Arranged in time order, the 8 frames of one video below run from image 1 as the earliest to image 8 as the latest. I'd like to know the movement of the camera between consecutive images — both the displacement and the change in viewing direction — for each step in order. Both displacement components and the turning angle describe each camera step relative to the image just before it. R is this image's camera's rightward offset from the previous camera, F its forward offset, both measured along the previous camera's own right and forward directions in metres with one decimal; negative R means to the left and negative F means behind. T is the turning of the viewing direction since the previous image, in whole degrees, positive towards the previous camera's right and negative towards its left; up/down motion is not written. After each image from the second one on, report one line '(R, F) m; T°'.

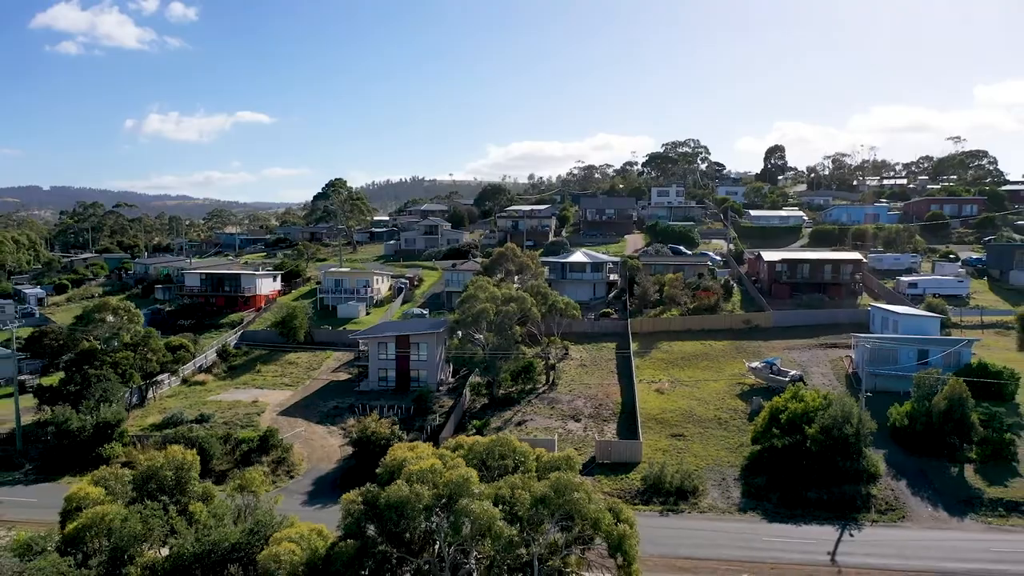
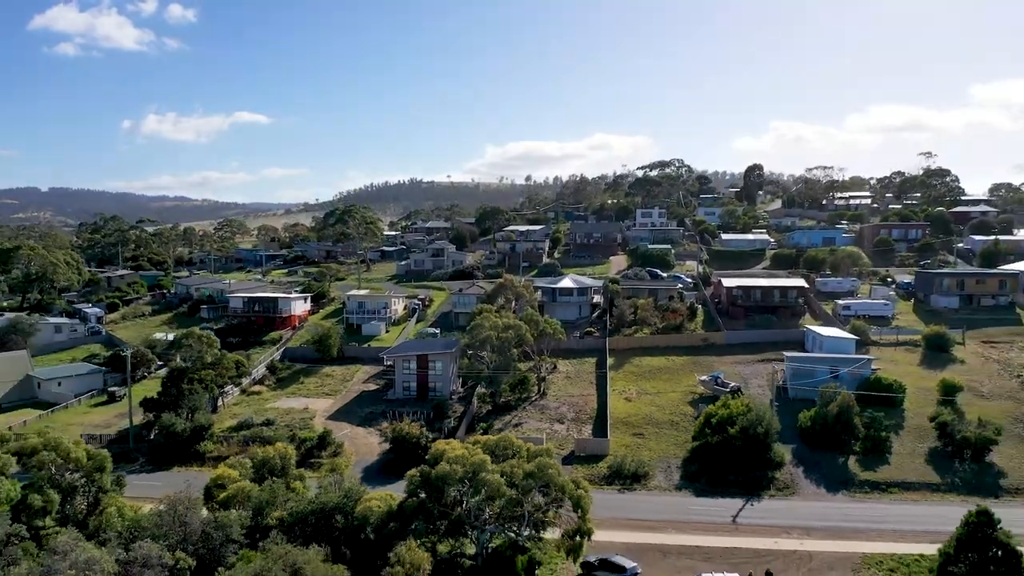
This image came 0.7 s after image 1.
(0.0, -2.9) m; 0°
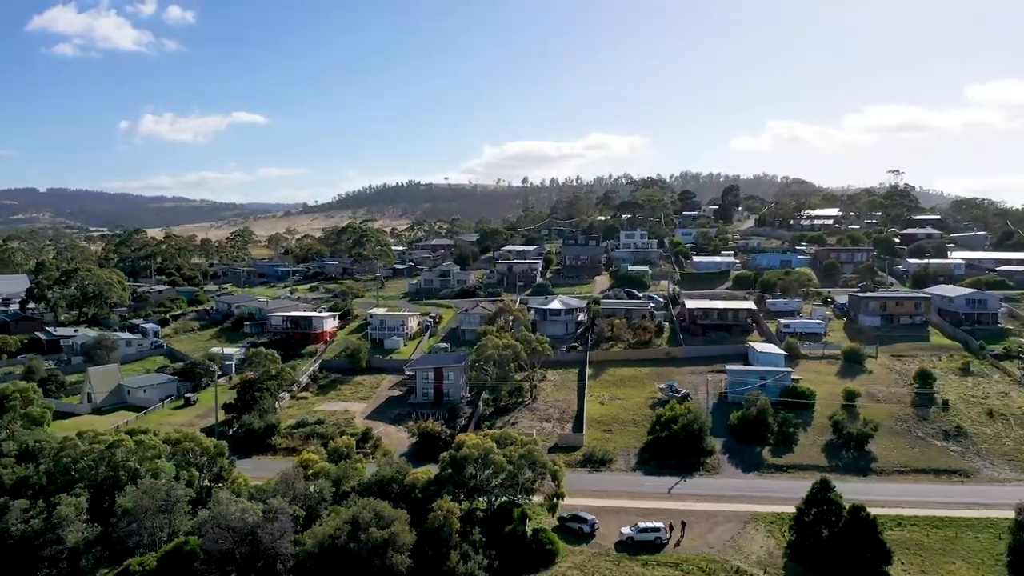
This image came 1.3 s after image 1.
(0.0, -3.8) m; 0°
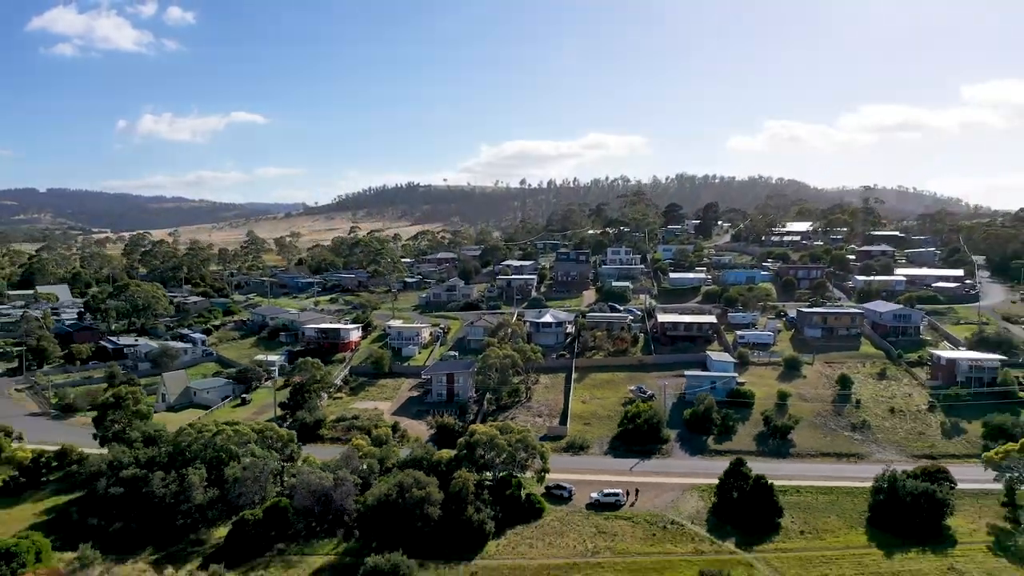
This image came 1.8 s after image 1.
(0.0, -4.1) m; 0°
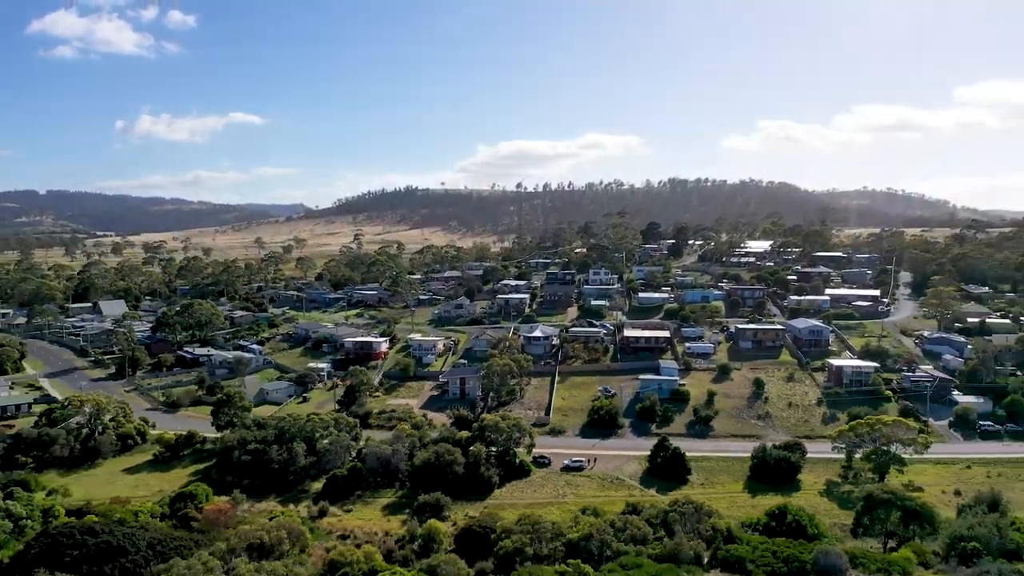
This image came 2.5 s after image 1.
(0.0, -7.3) m; 0°
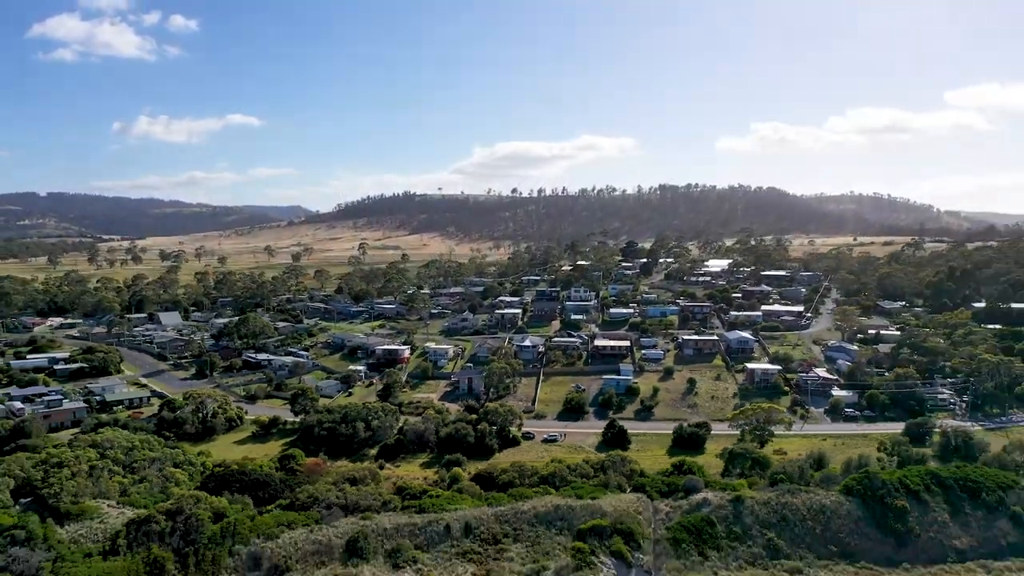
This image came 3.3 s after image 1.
(0.0, -9.7) m; 0°
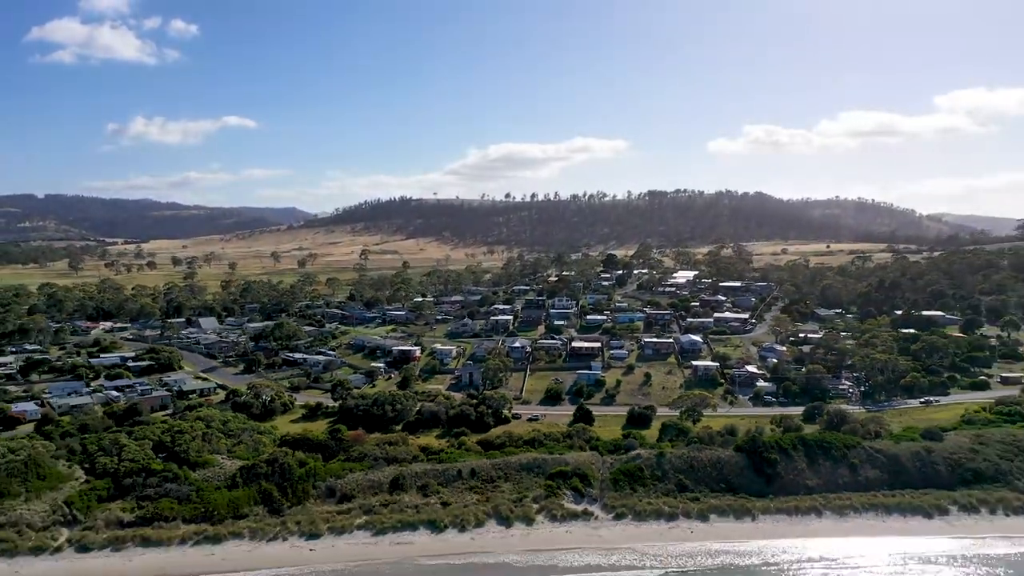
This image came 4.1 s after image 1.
(+0.1, -9.8) m; +1°
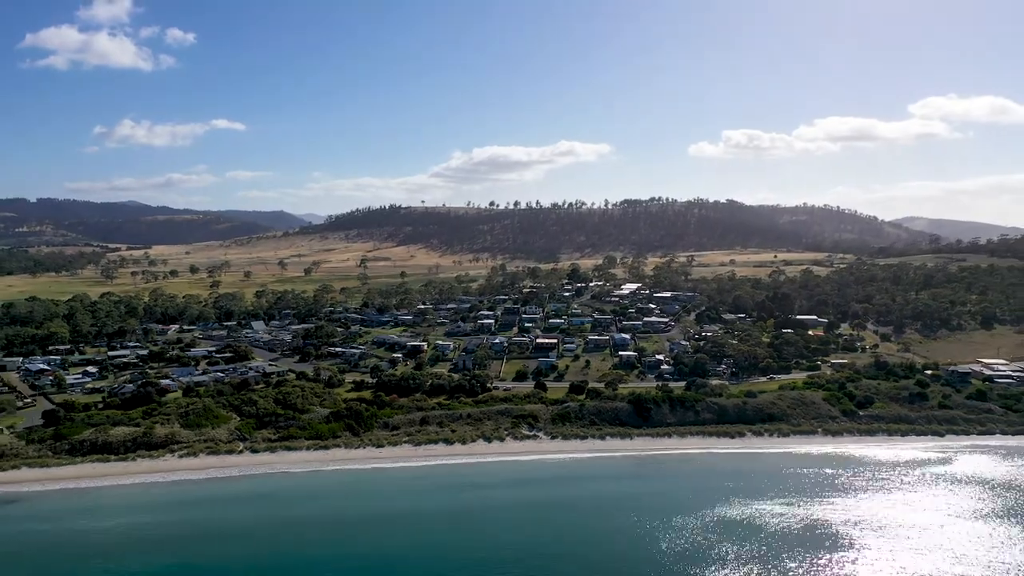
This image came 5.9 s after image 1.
(+0.4, -21.1) m; +1°
